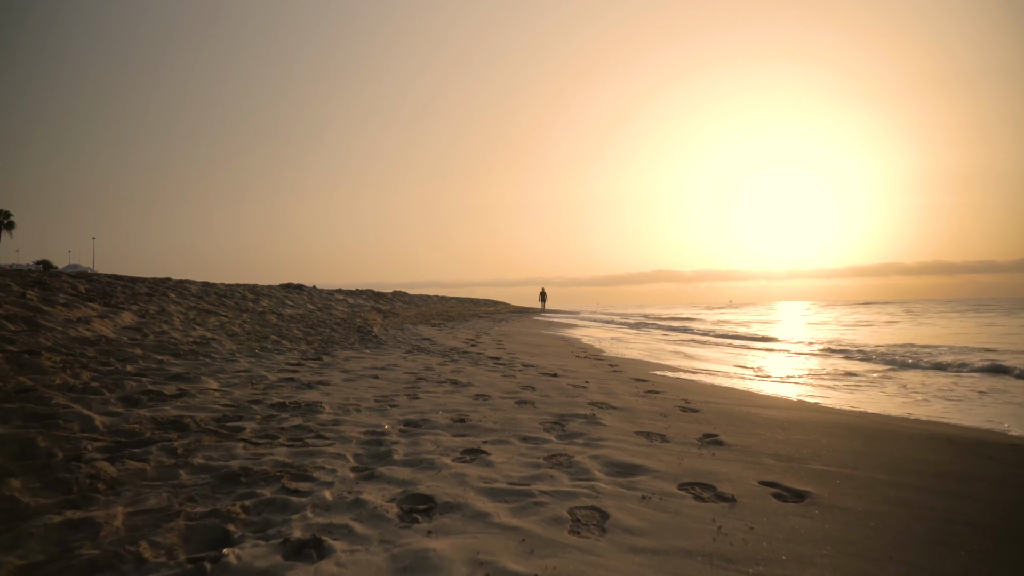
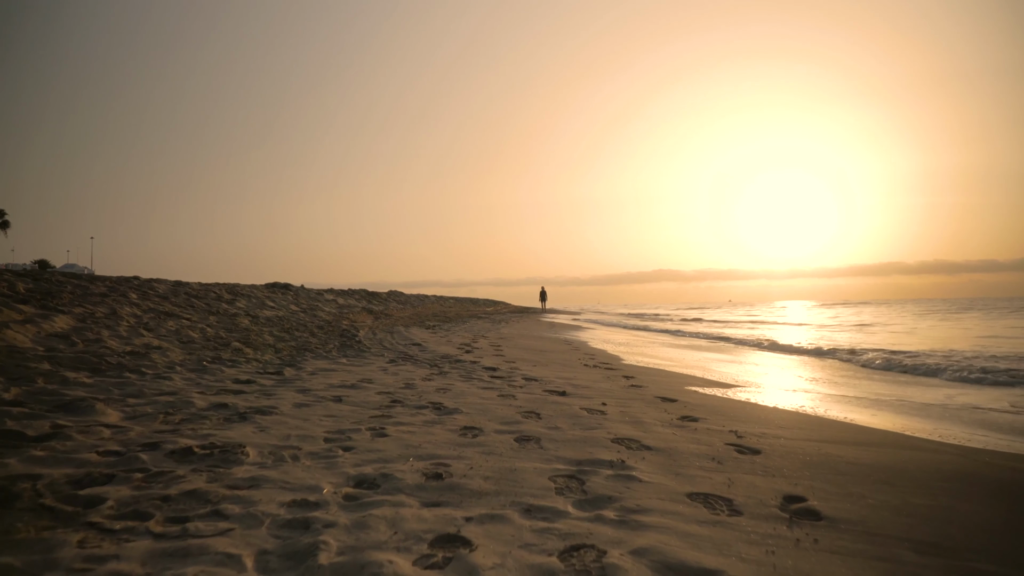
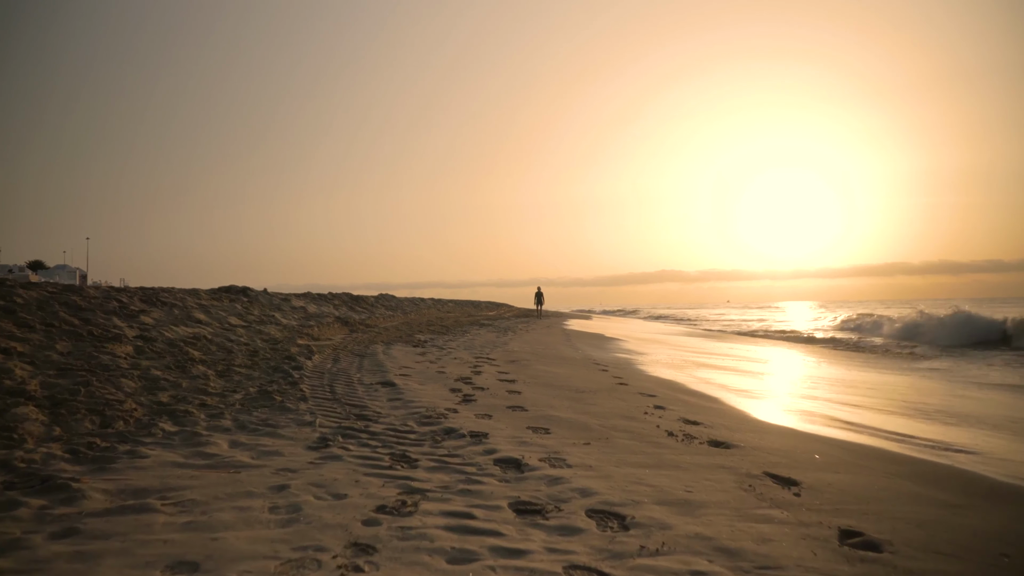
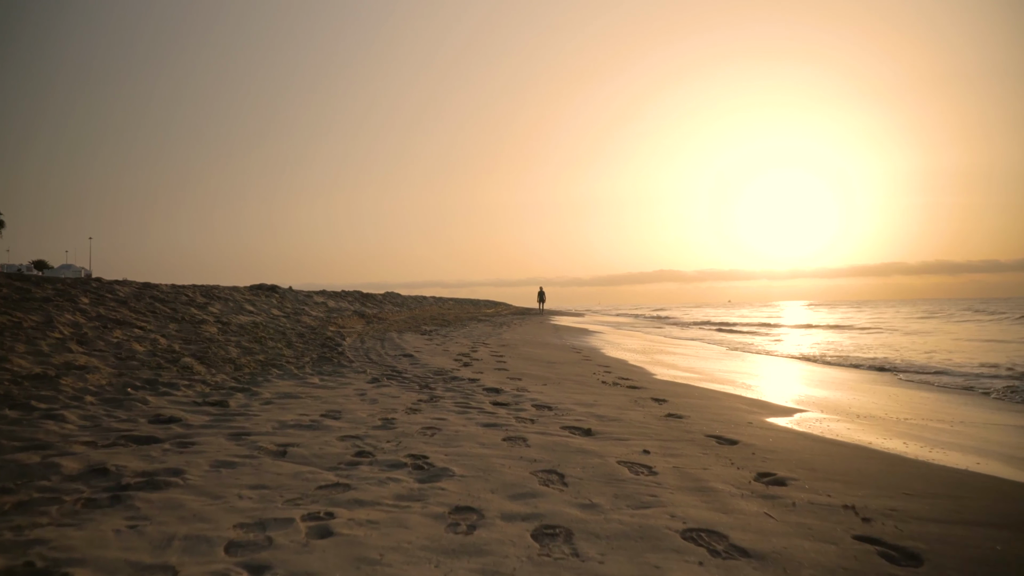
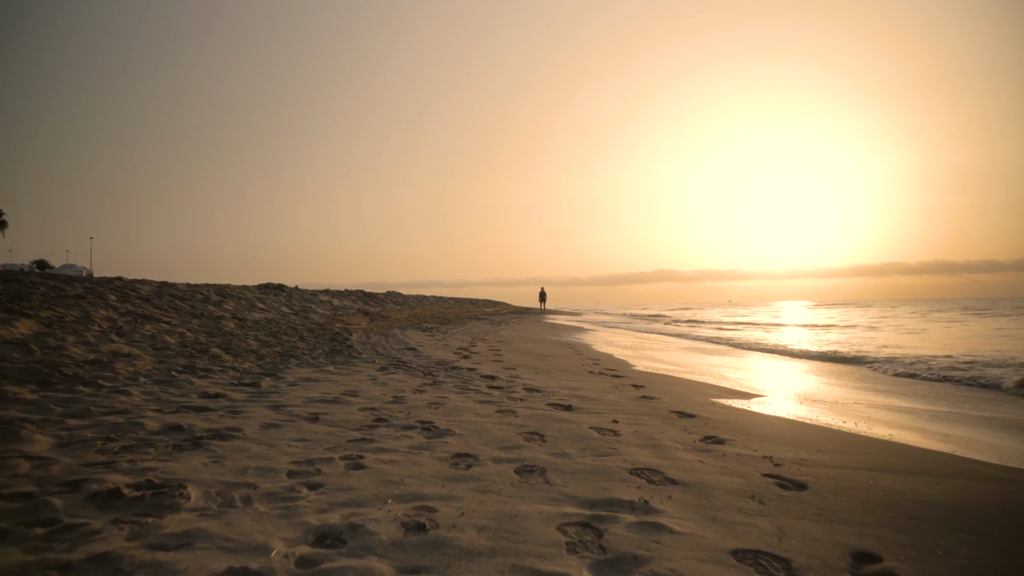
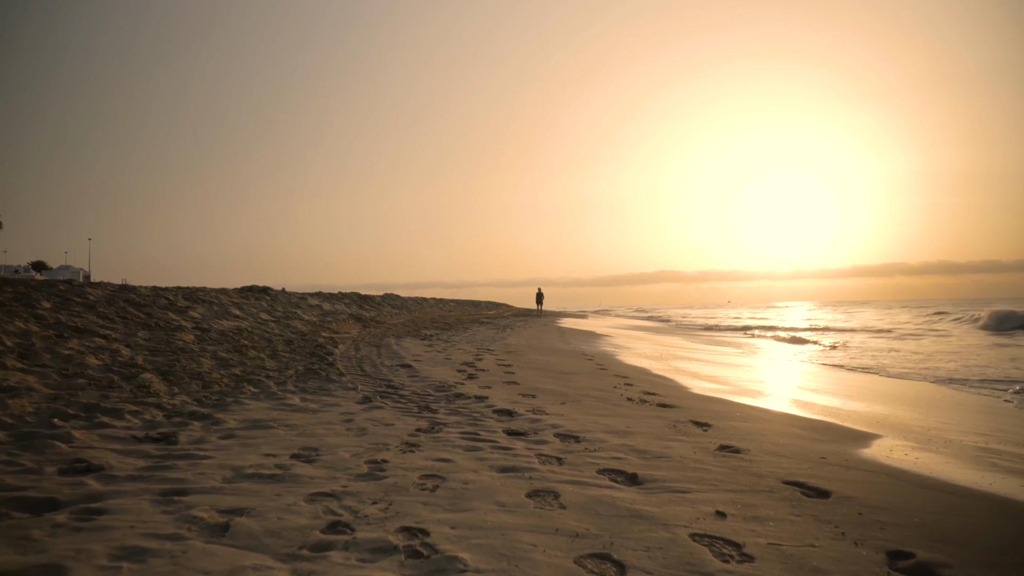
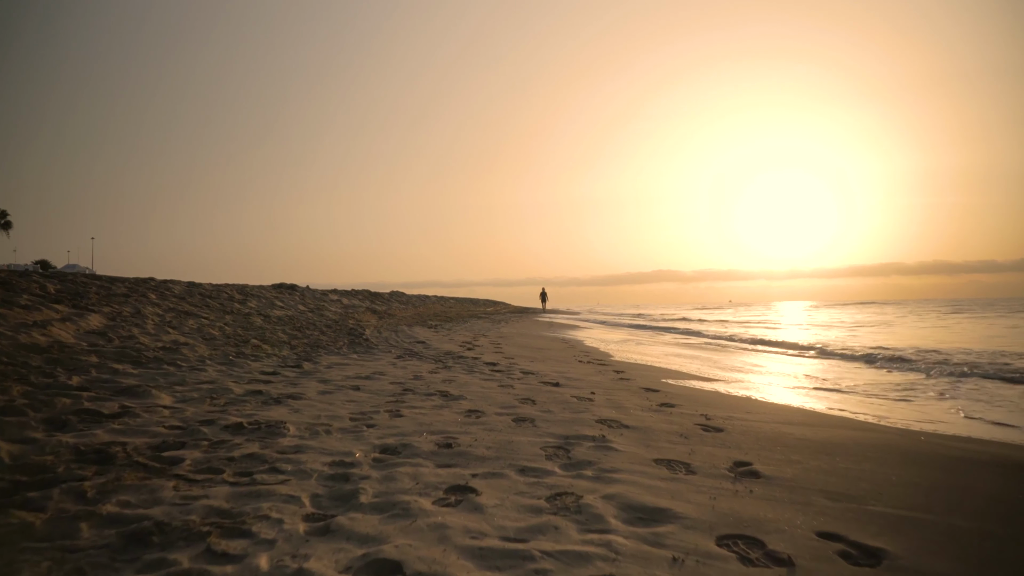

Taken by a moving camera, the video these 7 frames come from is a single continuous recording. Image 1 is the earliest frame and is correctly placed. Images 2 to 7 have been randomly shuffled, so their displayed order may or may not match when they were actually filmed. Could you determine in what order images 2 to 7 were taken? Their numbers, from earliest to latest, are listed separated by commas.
7, 2, 5, 4, 6, 3
